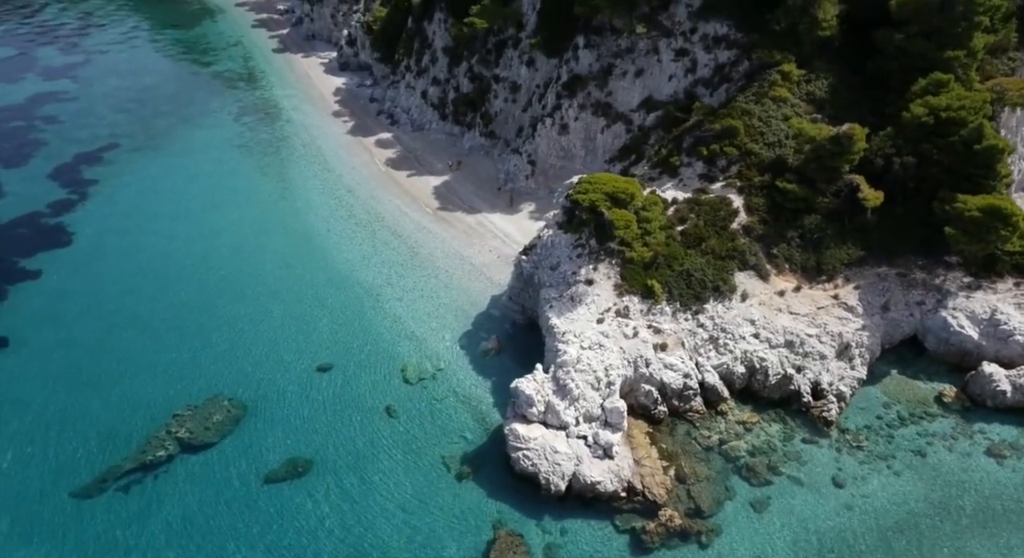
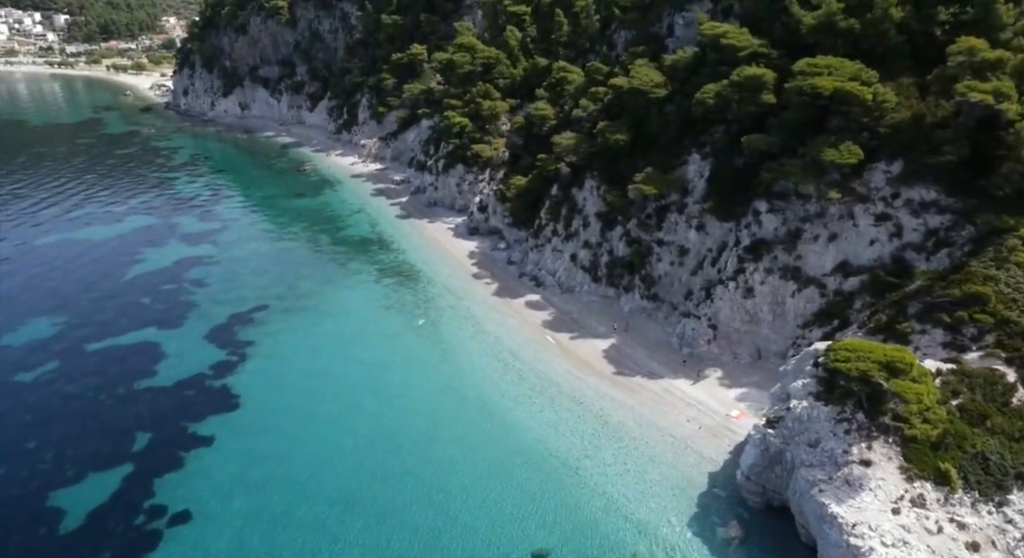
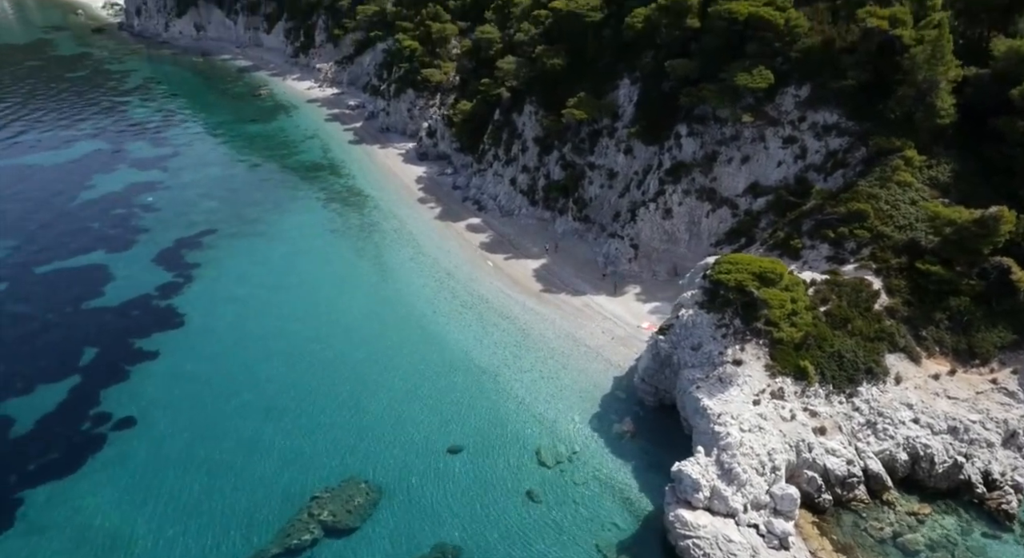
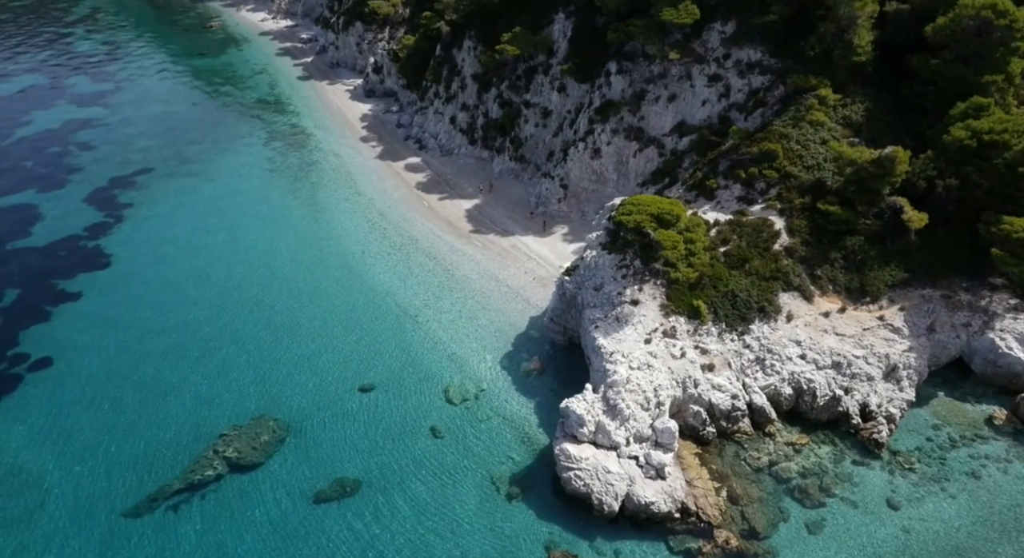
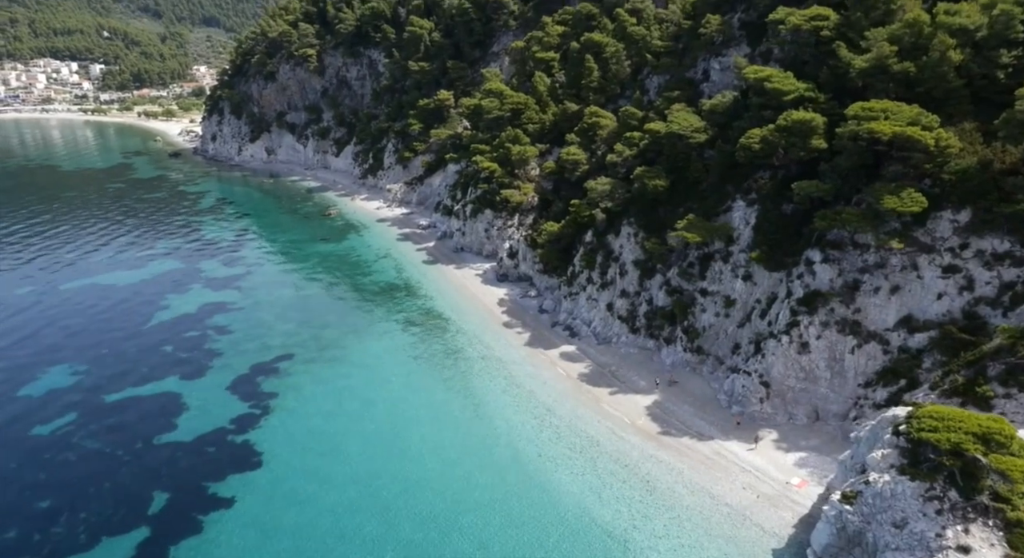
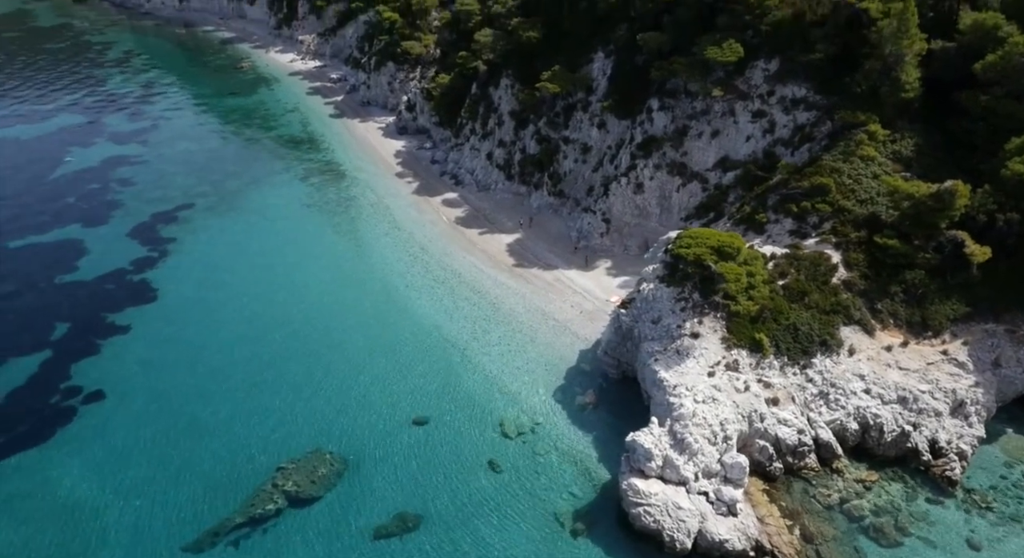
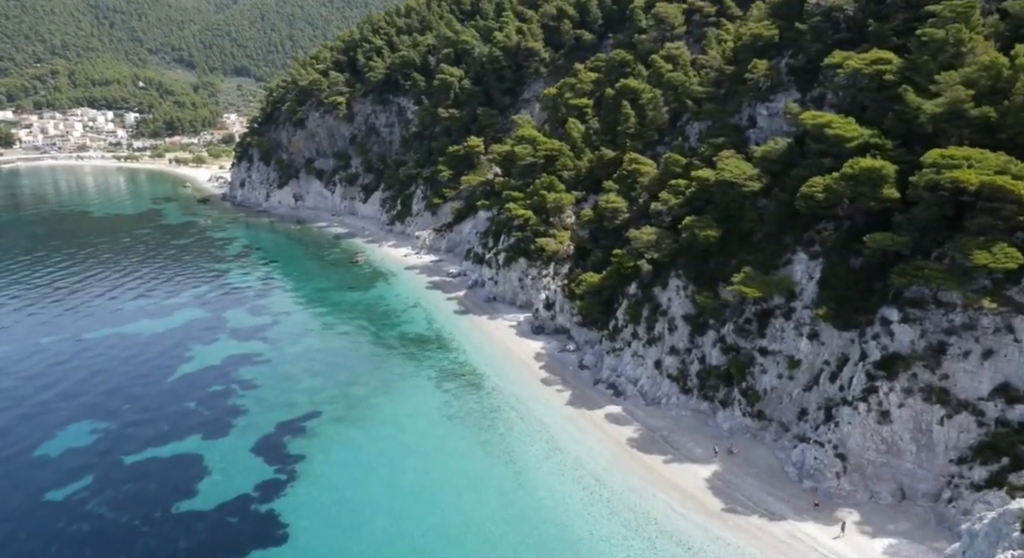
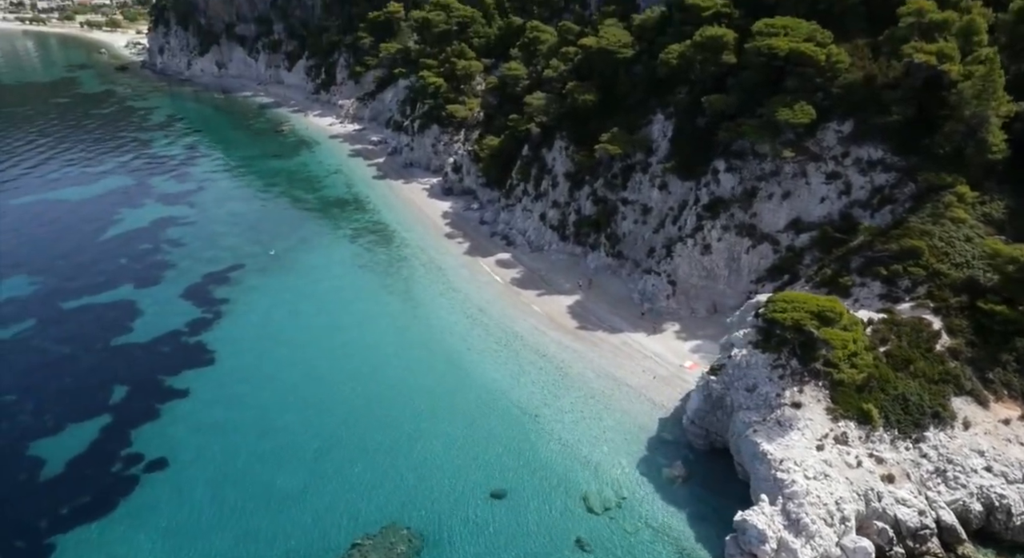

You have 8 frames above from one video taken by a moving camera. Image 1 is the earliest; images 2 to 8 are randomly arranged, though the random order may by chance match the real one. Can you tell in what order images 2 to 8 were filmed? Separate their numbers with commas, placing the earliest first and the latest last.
4, 6, 3, 8, 2, 5, 7
